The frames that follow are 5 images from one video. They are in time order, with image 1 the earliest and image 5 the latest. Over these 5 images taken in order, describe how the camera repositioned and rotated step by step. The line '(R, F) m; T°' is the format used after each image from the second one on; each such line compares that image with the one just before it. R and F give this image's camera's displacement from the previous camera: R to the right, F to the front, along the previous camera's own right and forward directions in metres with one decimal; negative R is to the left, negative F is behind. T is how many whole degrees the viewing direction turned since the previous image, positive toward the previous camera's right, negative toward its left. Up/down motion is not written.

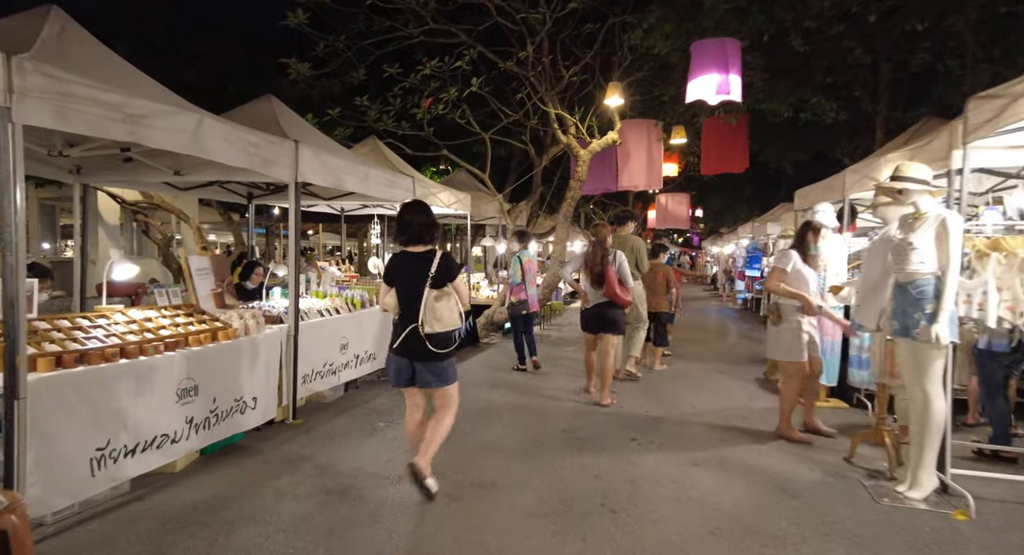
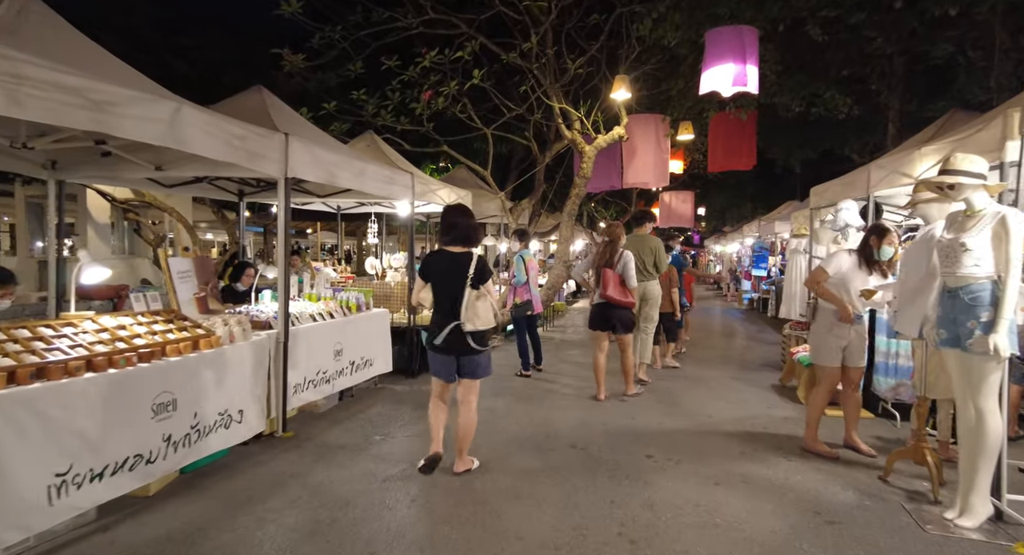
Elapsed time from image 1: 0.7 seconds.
(-0.1, +0.3) m; 0°
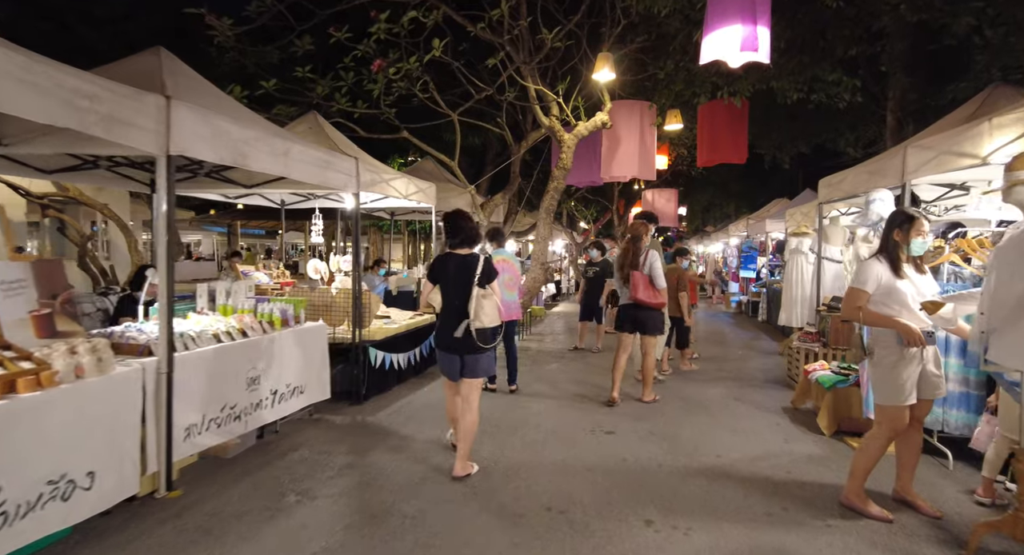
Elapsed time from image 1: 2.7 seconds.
(+0.2, +1.0) m; +2°
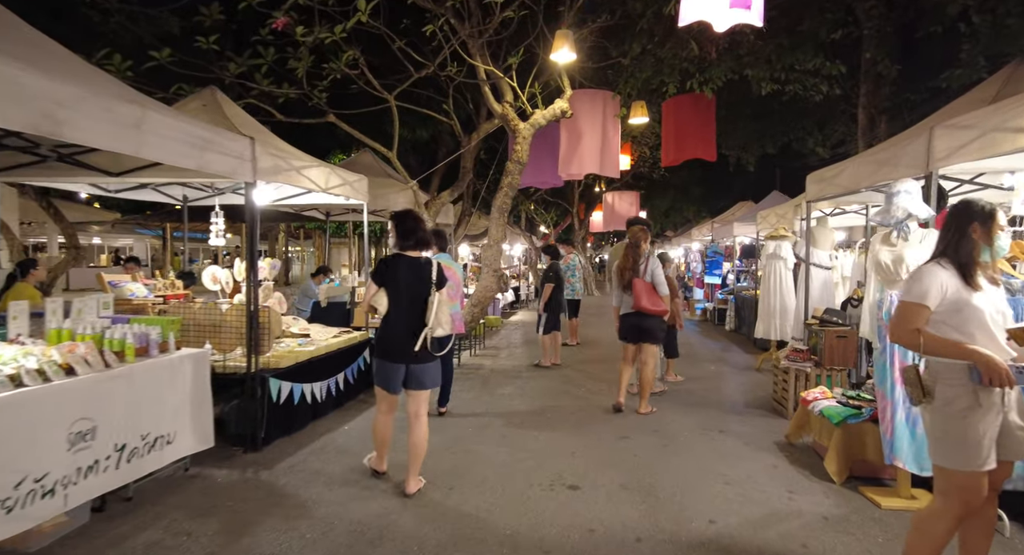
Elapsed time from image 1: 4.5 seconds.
(+0.2, +1.1) m; +4°
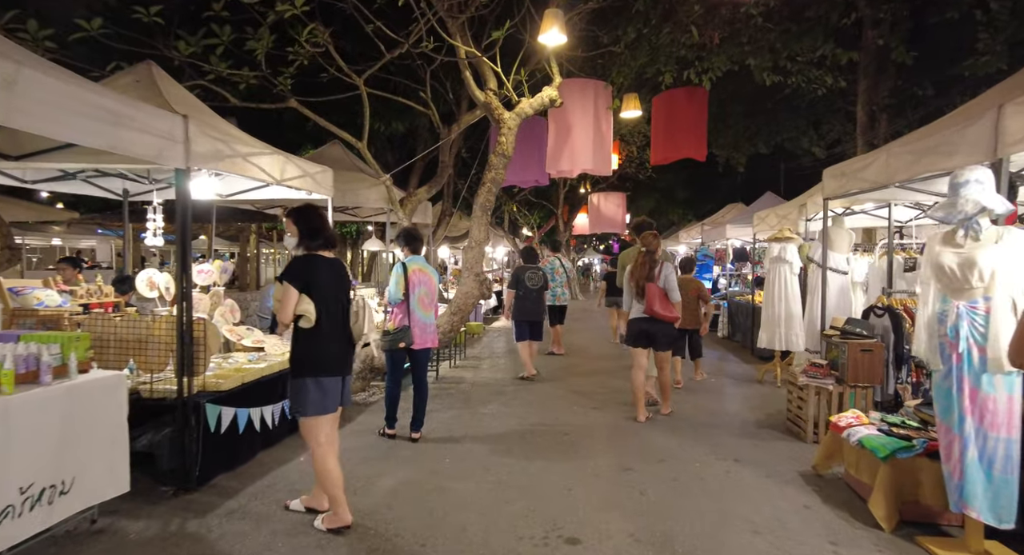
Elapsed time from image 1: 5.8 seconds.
(0.0, +0.7) m; +2°
